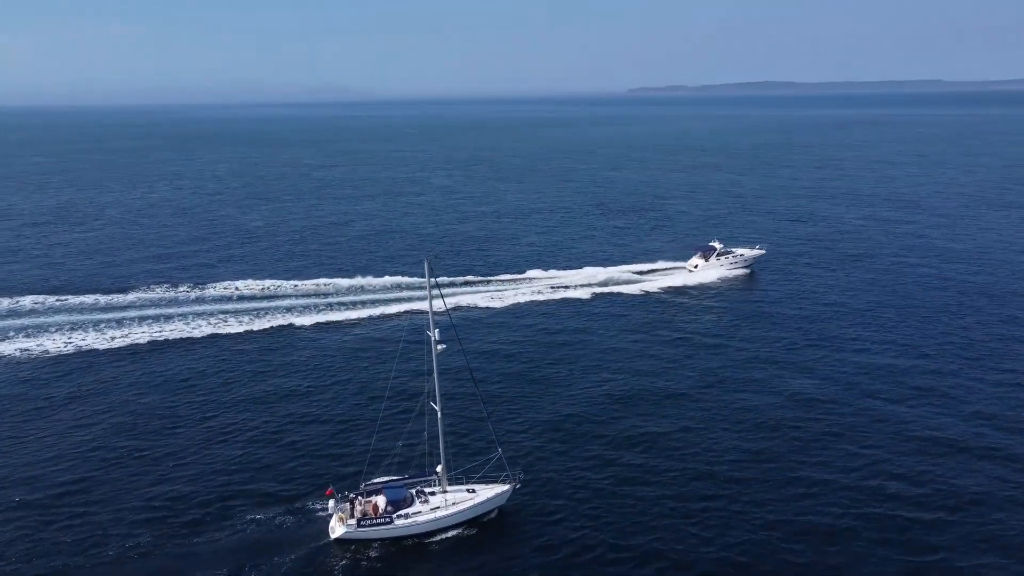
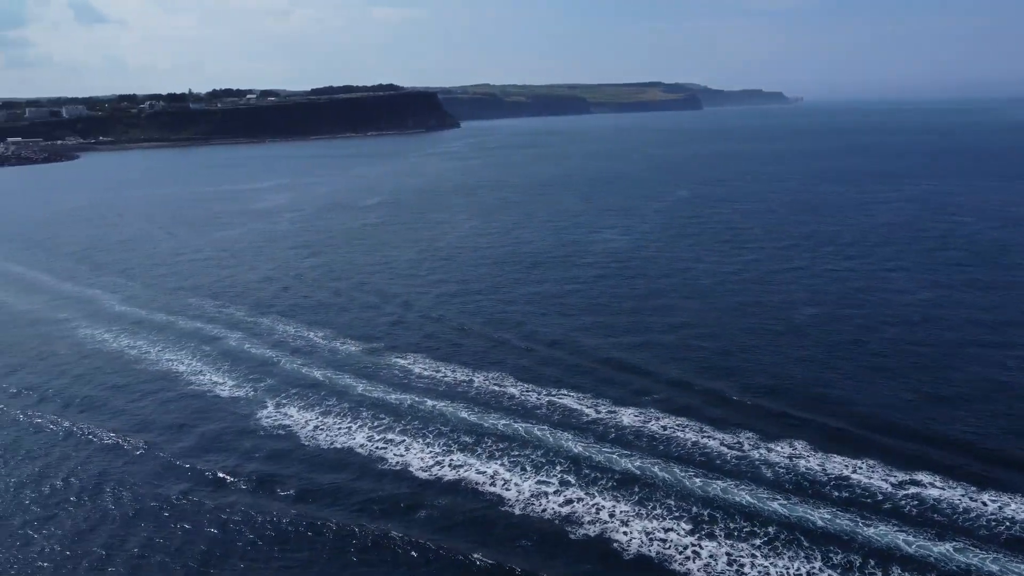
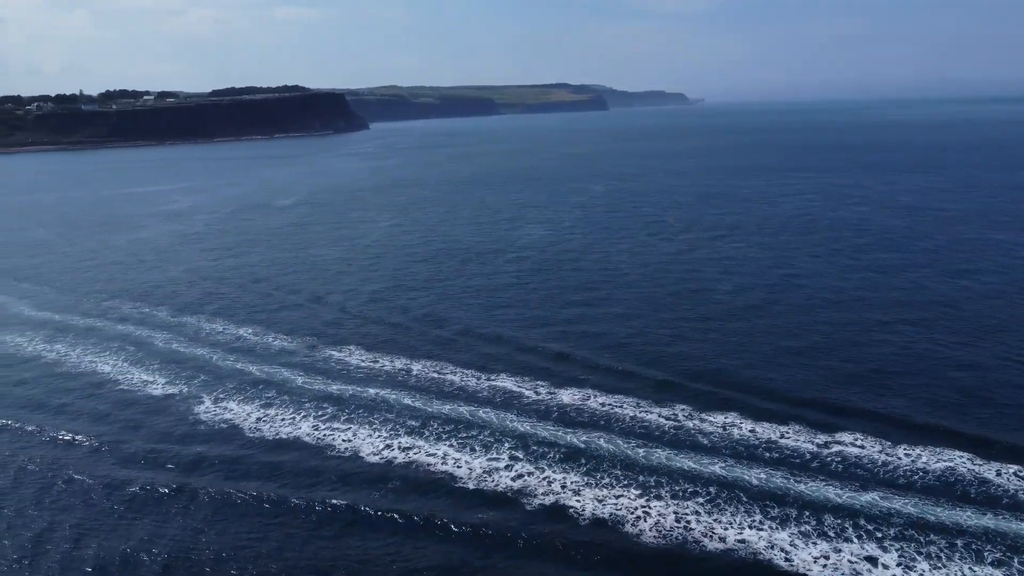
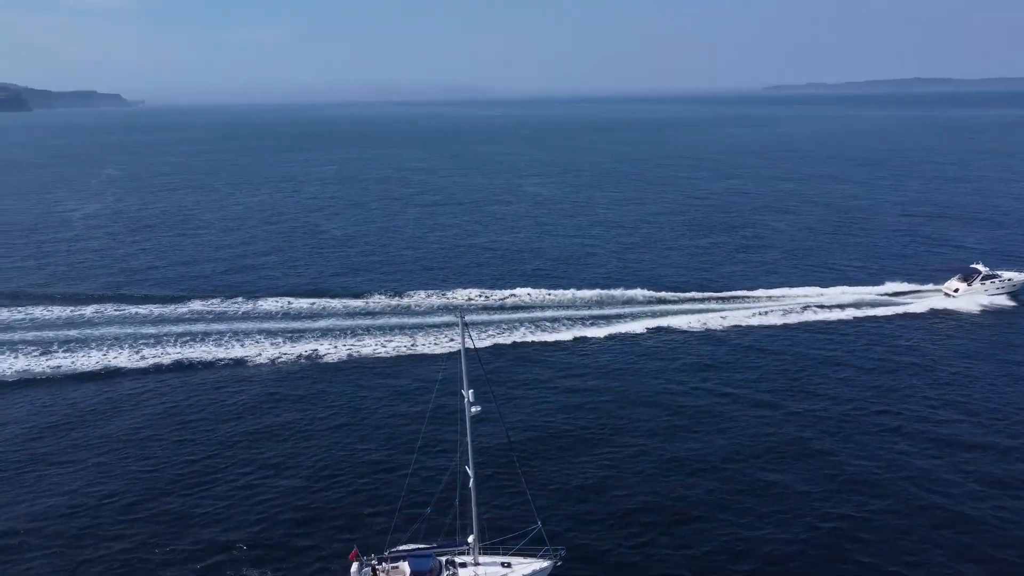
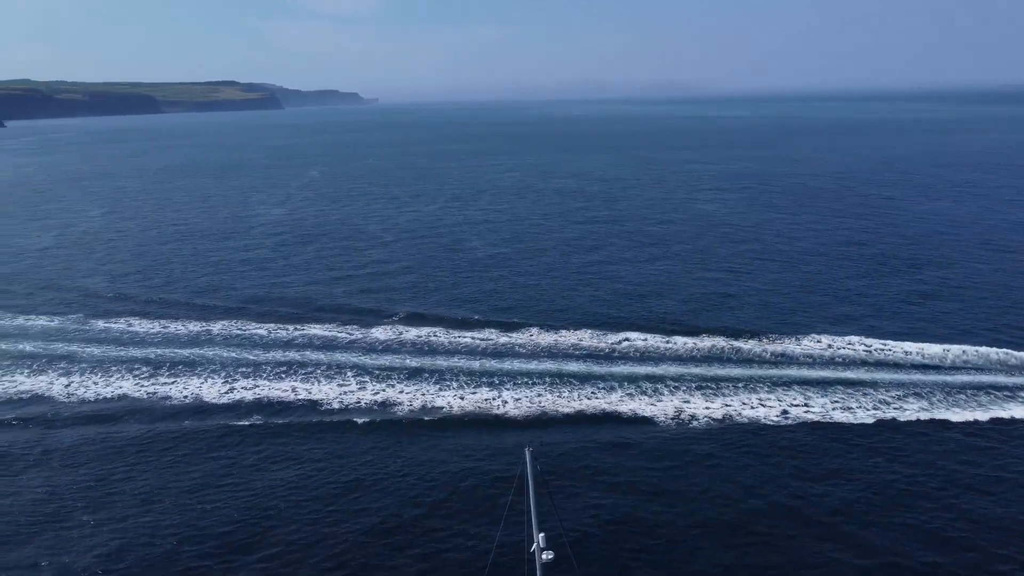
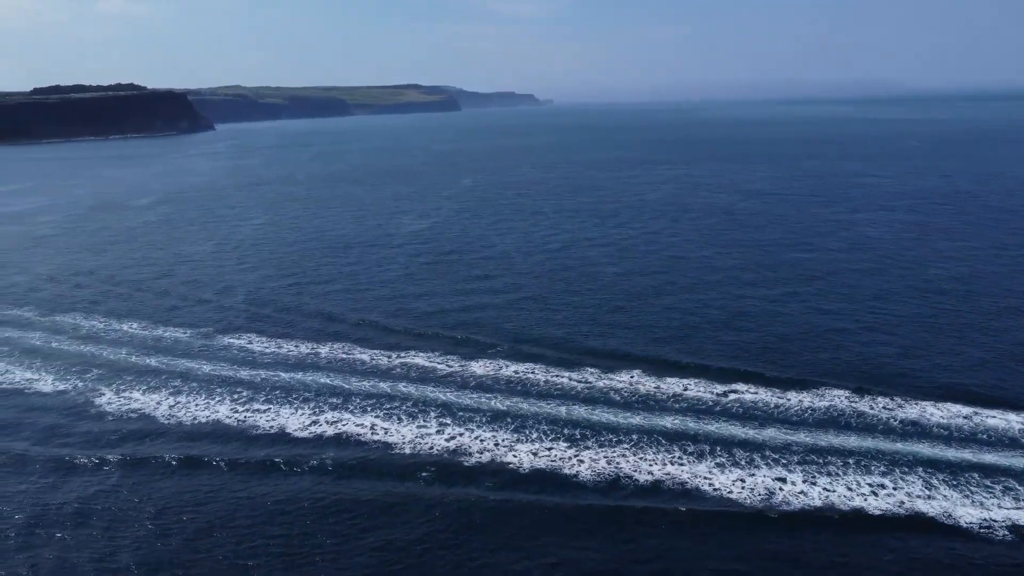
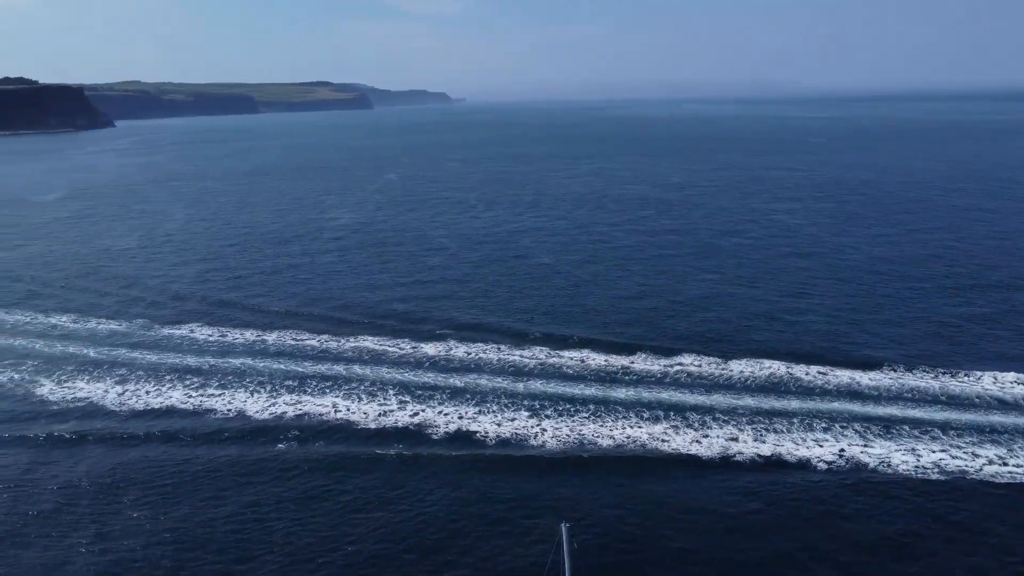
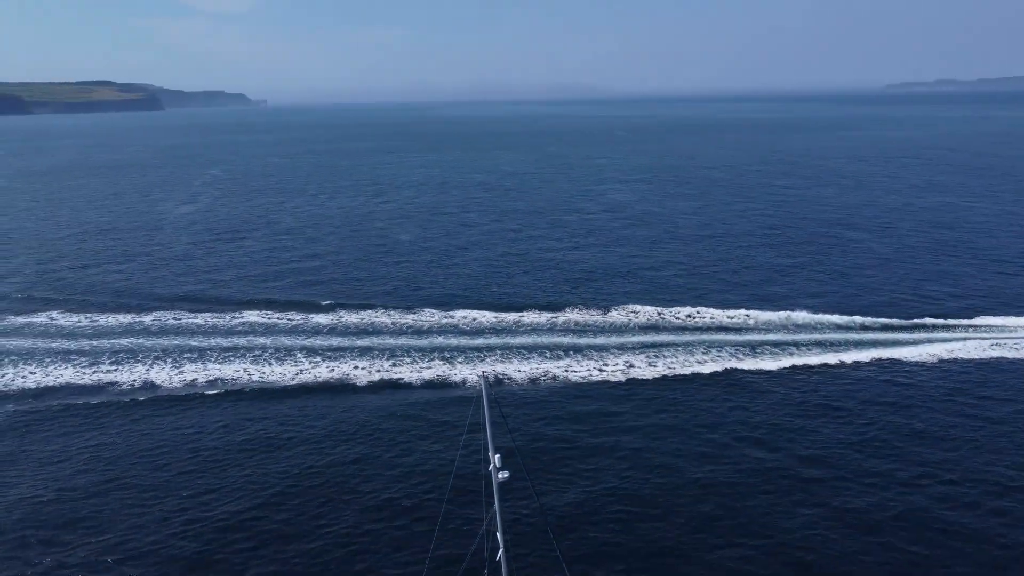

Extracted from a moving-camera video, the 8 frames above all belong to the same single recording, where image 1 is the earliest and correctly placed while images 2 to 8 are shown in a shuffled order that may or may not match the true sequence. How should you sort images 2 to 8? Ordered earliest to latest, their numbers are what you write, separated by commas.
4, 8, 5, 7, 6, 3, 2
